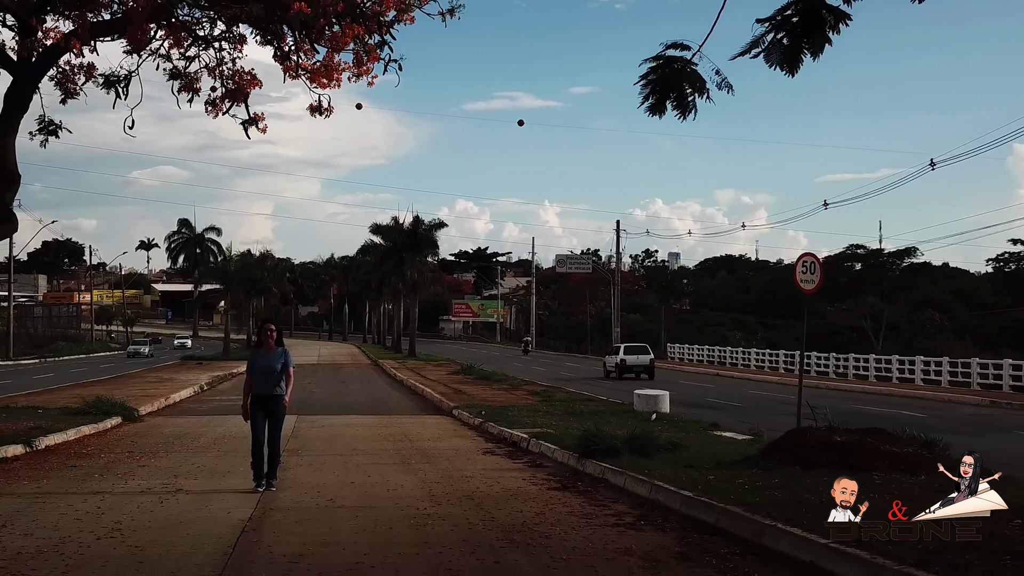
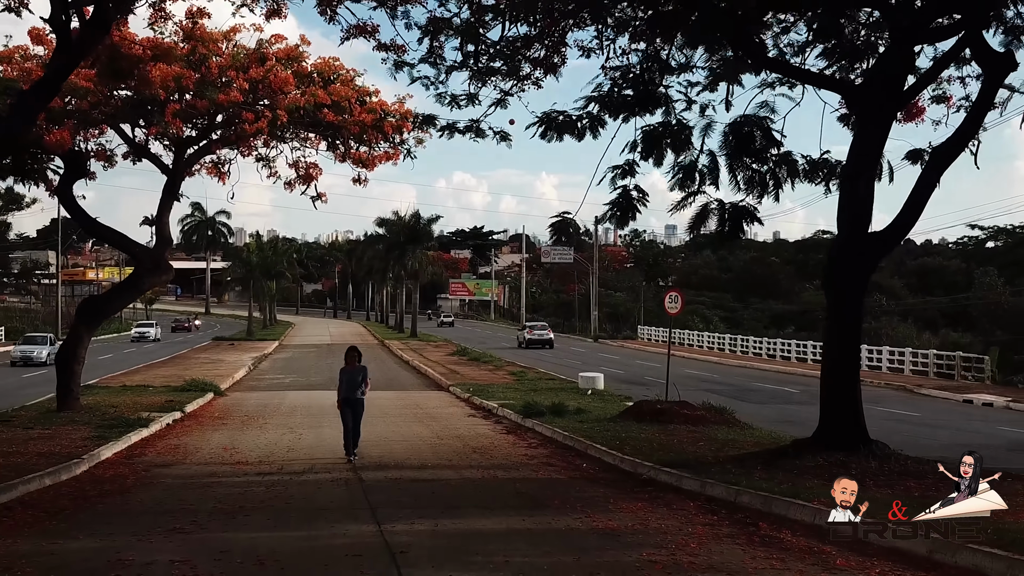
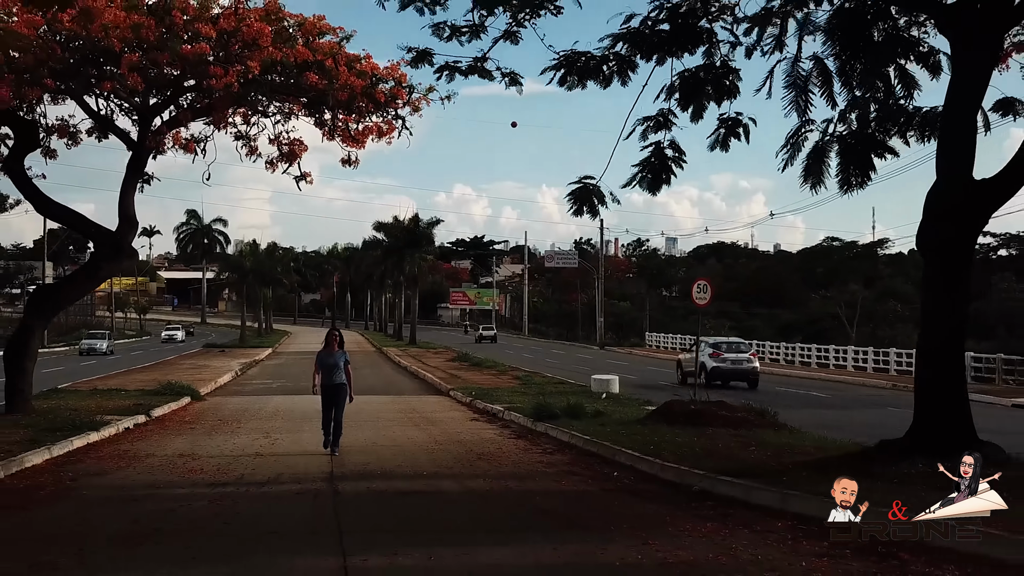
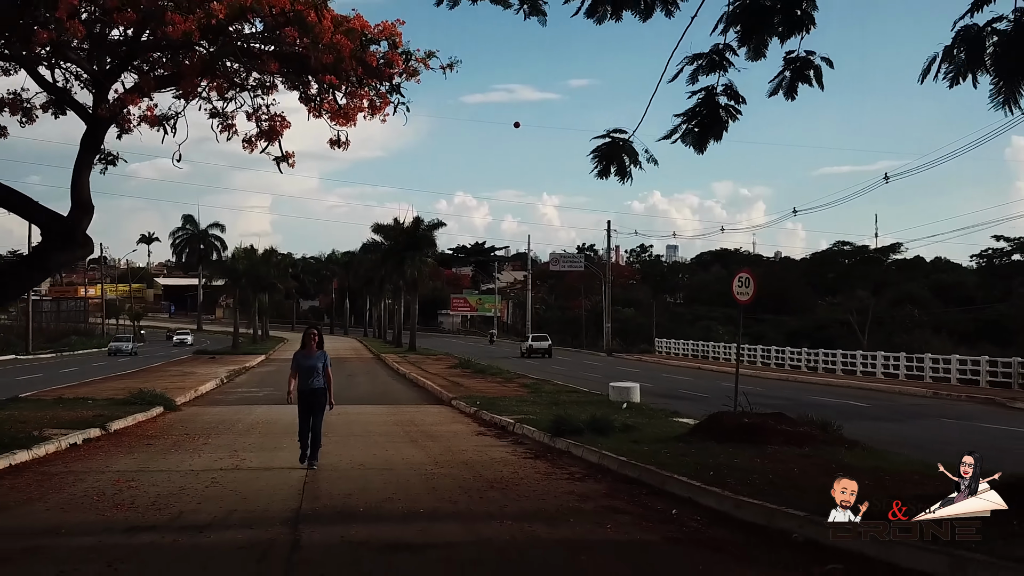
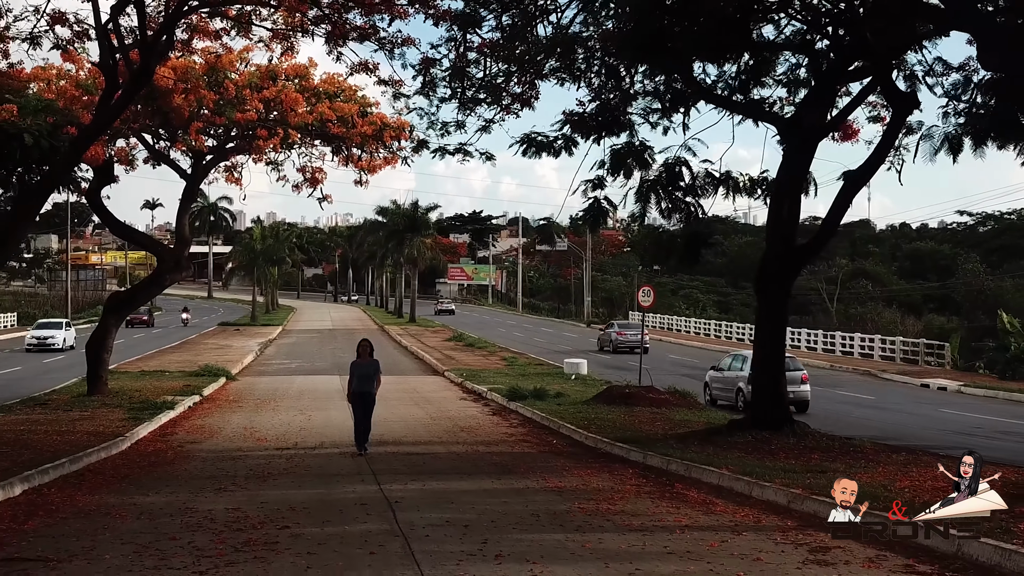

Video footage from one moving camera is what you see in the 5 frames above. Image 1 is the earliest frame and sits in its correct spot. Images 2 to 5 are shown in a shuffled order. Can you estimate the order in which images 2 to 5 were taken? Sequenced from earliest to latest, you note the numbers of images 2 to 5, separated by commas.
4, 3, 2, 5
